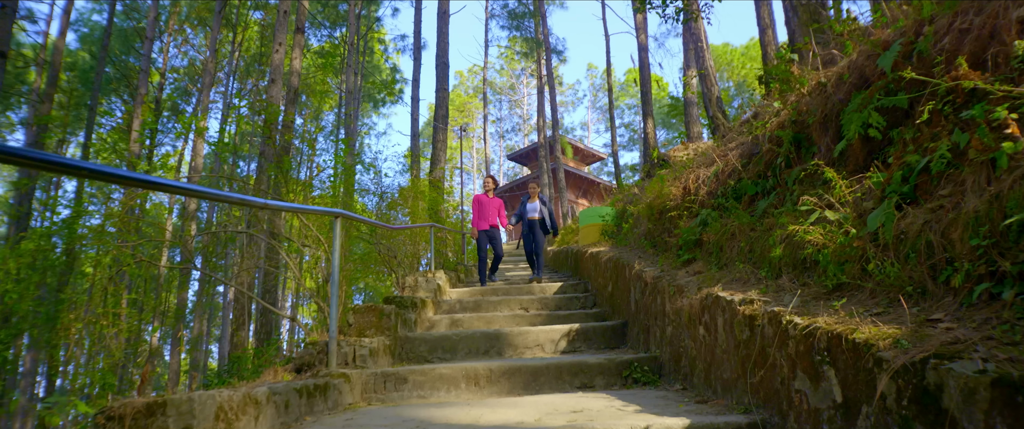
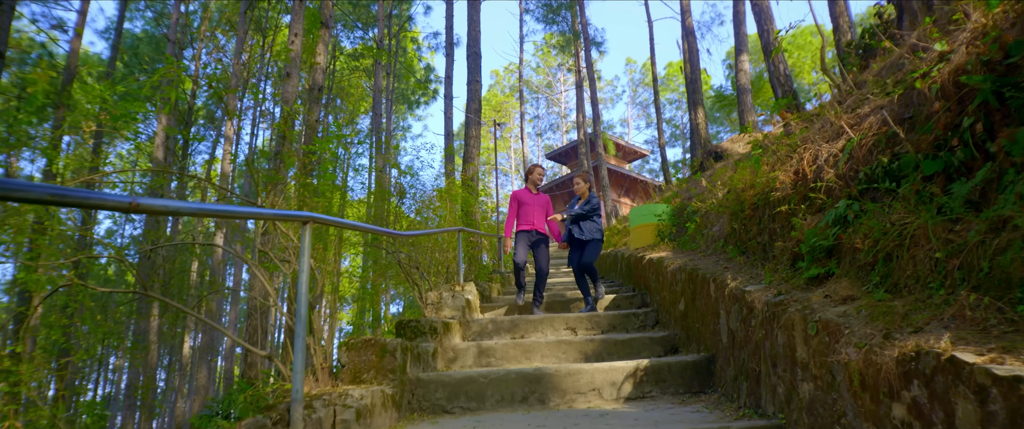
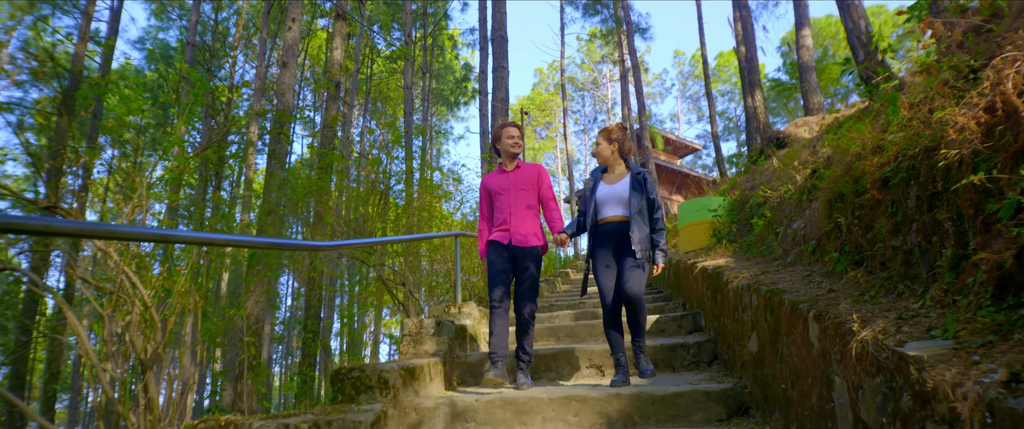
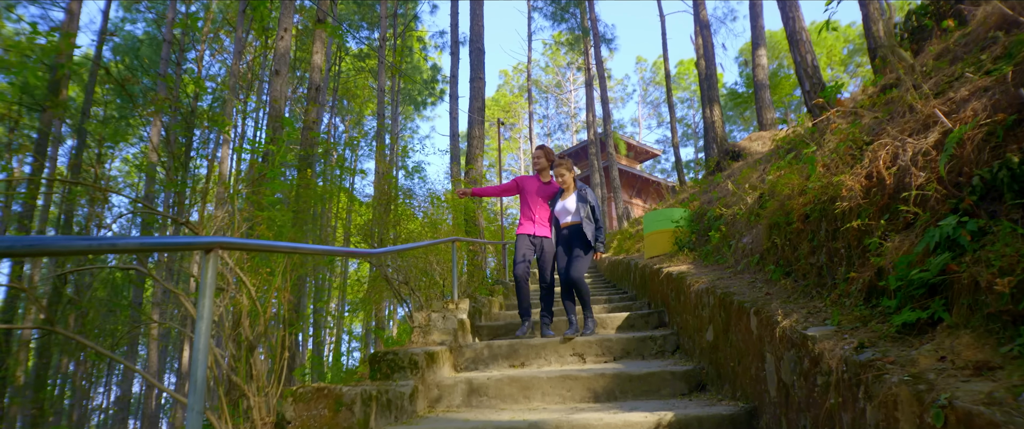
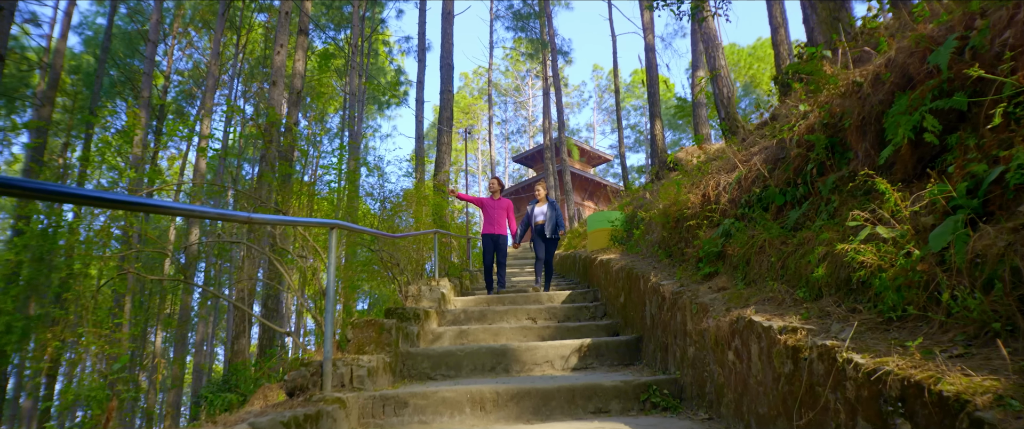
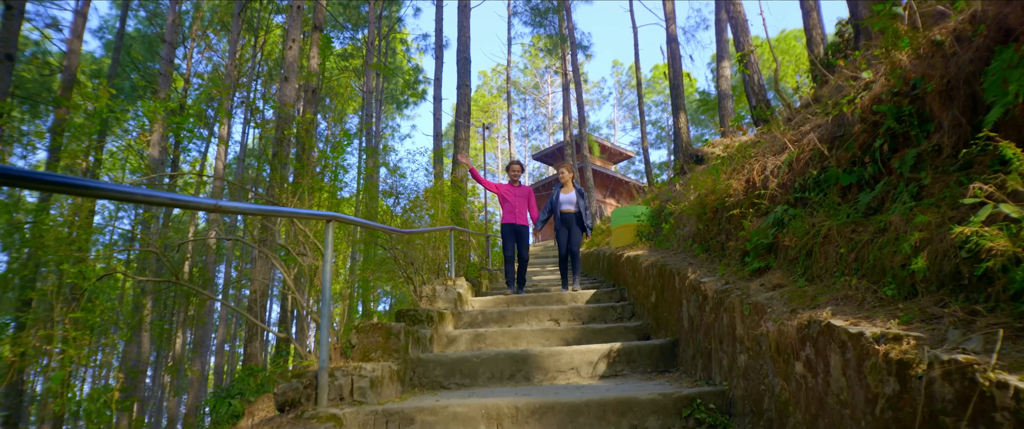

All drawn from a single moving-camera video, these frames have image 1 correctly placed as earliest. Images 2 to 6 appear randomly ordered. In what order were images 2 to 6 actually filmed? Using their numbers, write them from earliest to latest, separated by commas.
5, 6, 2, 4, 3
